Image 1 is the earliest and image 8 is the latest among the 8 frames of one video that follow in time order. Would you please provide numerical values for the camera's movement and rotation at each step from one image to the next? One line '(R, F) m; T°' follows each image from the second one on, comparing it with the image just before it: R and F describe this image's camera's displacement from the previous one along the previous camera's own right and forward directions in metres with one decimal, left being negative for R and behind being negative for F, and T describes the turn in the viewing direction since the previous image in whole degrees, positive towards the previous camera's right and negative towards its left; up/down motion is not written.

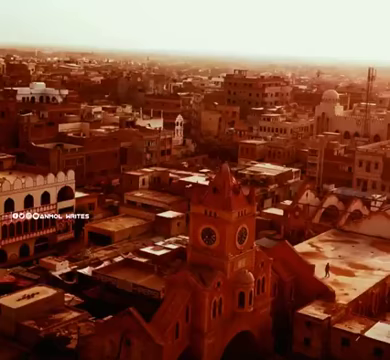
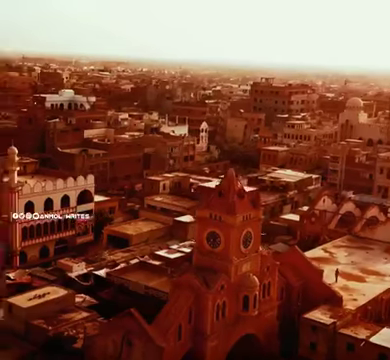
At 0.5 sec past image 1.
(+1.3, -0.4) m; -3°
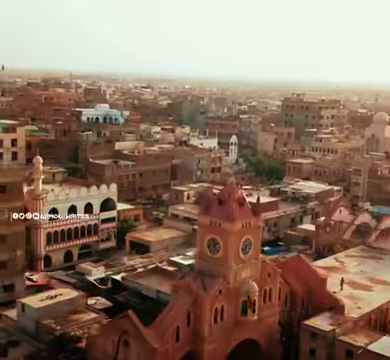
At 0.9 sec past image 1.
(+2.0, -1.1) m; -4°
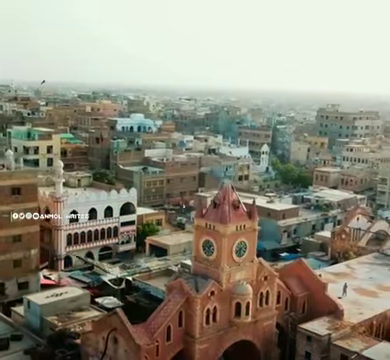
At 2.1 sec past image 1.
(+2.5, -0.6) m; -4°
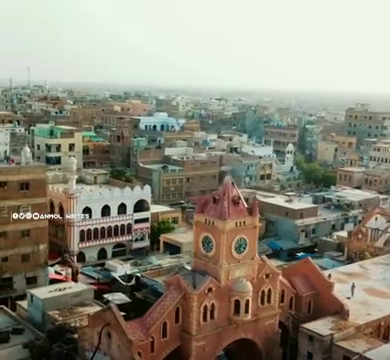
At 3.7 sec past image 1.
(+1.7, +0.4) m; -3°
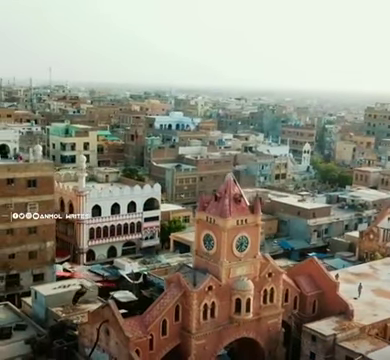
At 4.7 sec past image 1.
(+1.0, +0.2) m; -2°
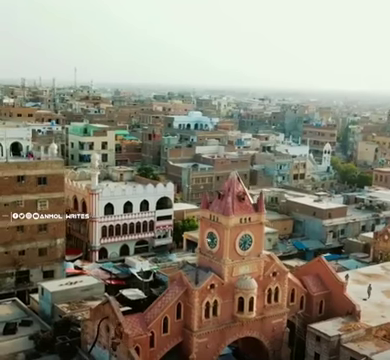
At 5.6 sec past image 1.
(+1.1, +0.1) m; -3°
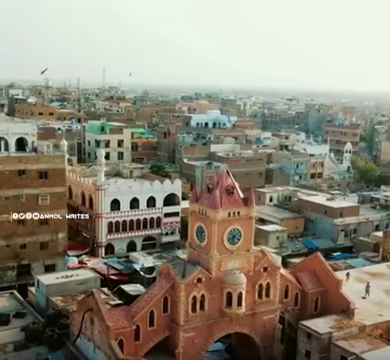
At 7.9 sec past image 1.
(+2.0, +0.2) m; -3°
